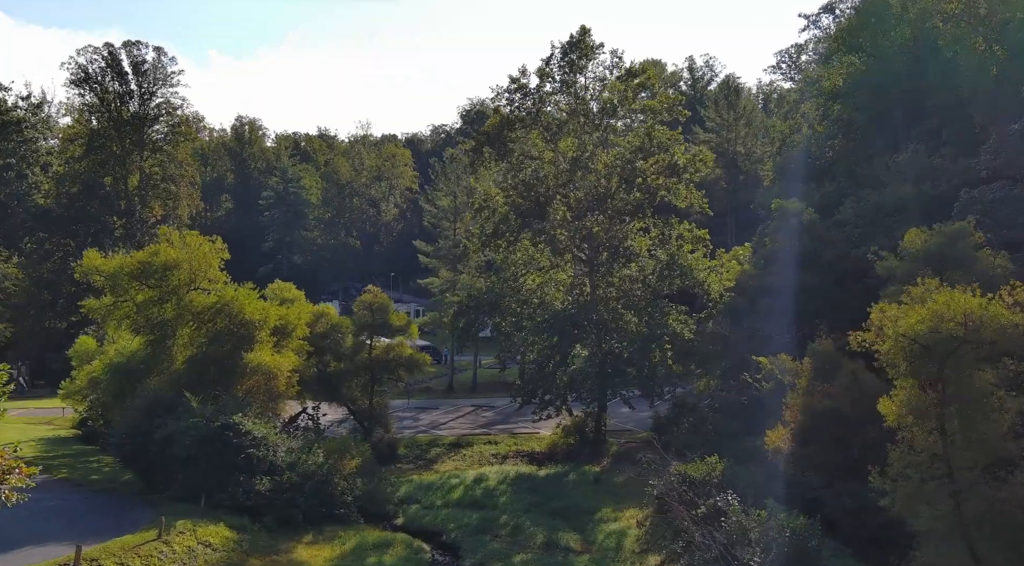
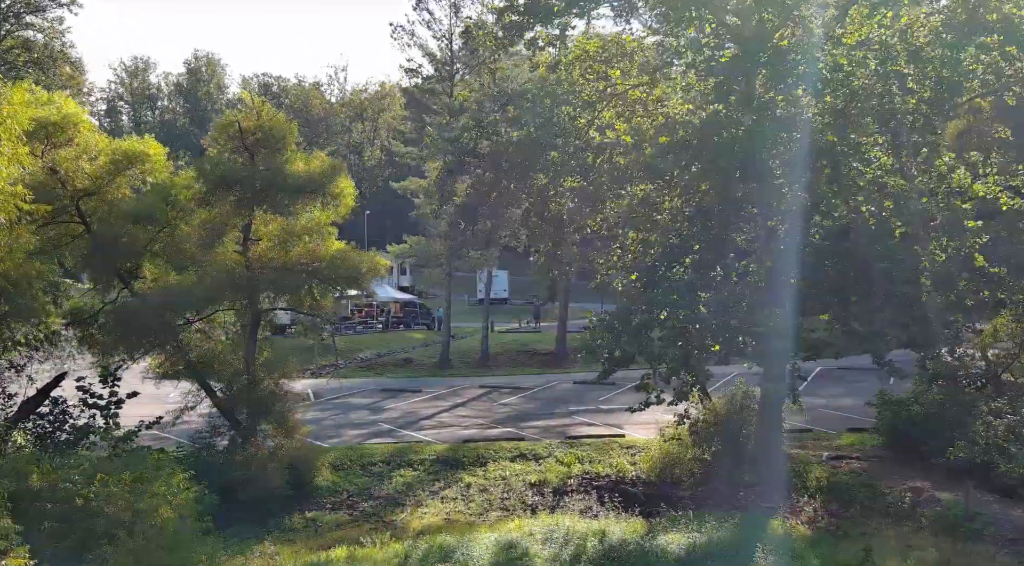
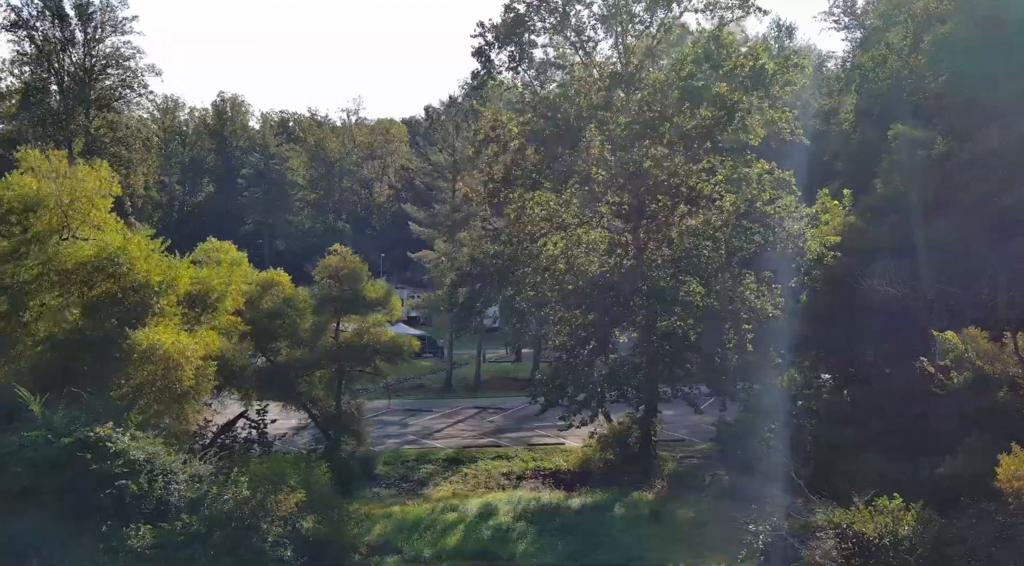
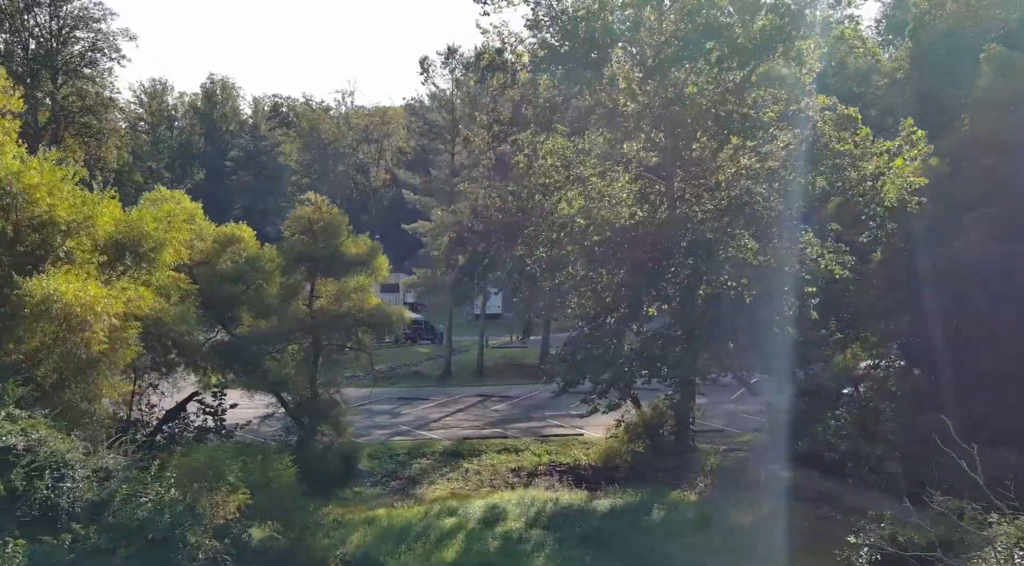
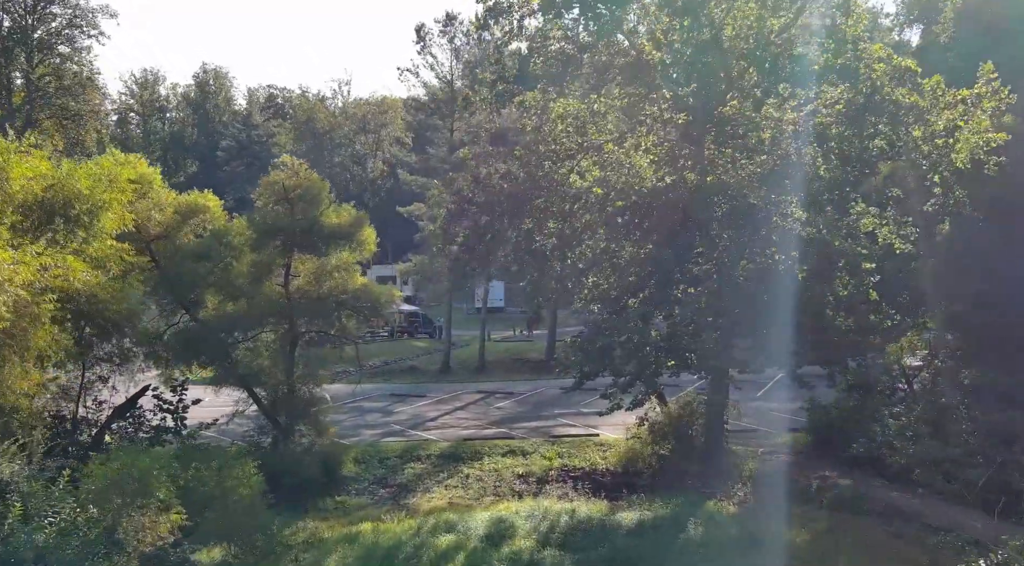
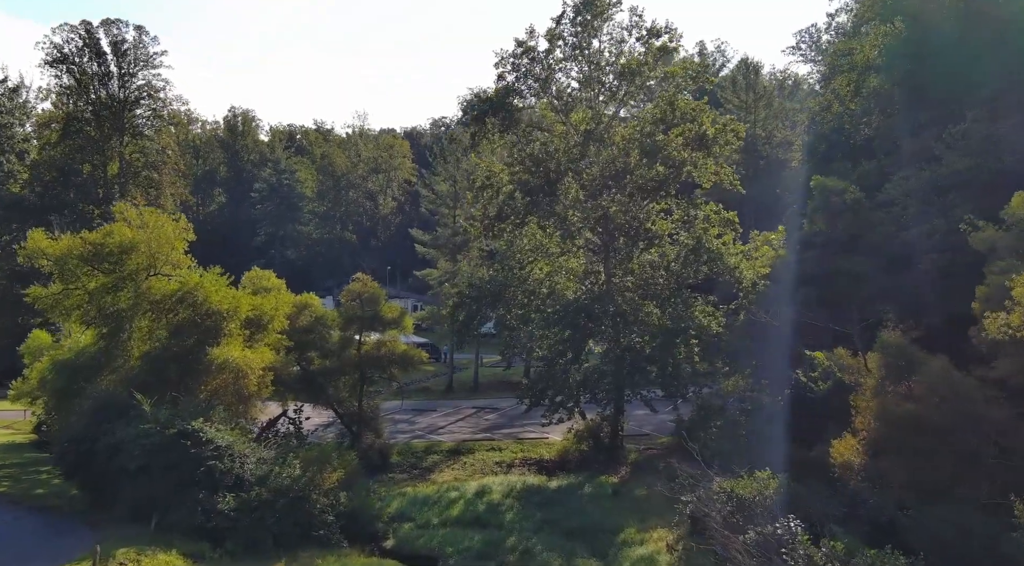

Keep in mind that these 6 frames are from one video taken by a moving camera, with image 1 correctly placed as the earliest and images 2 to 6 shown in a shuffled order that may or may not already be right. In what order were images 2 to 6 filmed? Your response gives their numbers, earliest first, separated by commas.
6, 3, 4, 5, 2
